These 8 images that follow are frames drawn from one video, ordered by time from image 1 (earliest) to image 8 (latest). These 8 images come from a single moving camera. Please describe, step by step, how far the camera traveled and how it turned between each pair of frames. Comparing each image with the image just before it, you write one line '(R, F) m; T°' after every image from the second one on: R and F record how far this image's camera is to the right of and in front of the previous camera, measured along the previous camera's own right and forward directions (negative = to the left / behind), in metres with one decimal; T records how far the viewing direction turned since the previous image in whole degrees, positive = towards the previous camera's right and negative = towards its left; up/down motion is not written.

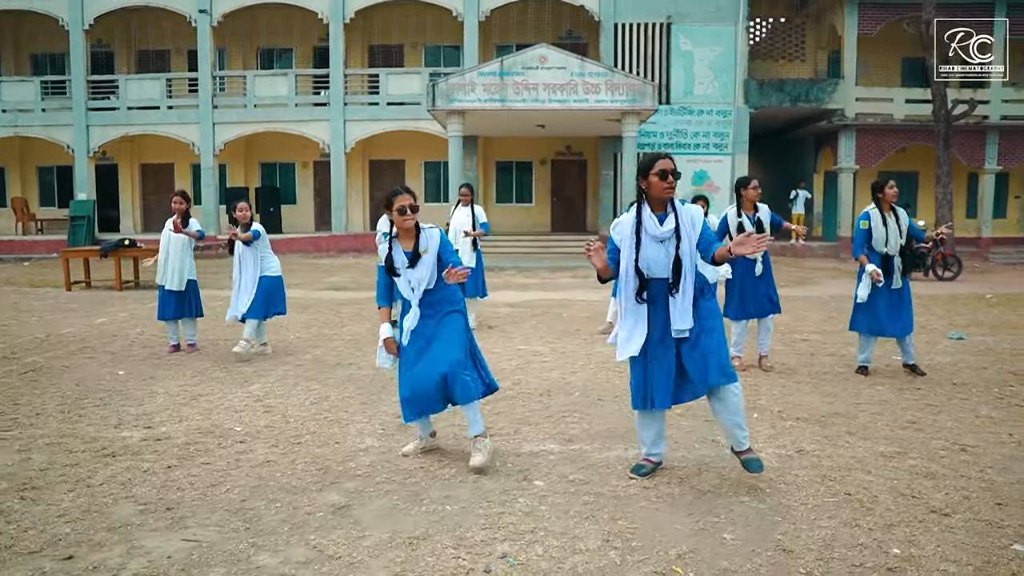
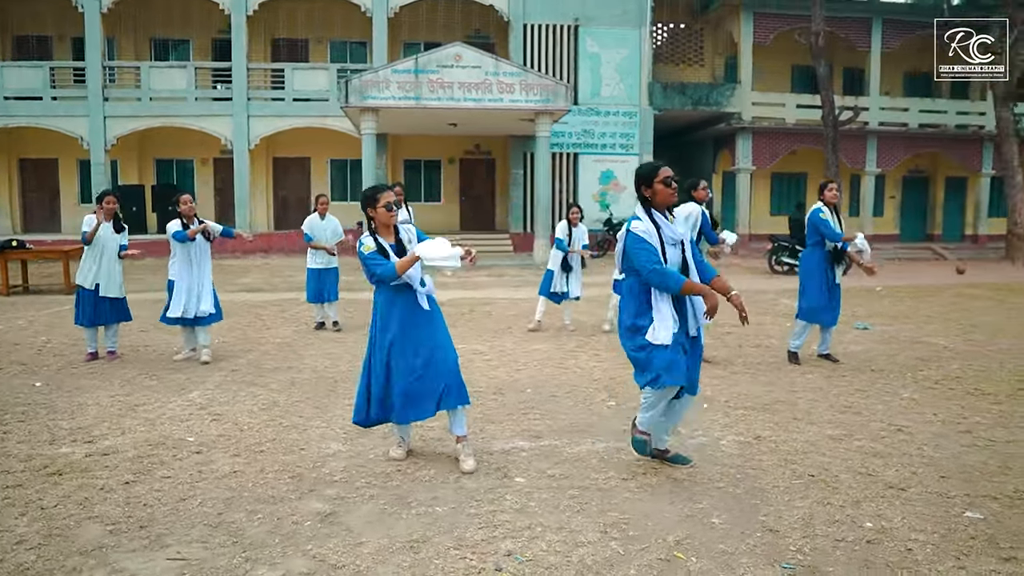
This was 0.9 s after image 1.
(-0.4, 0.0) m; +8°
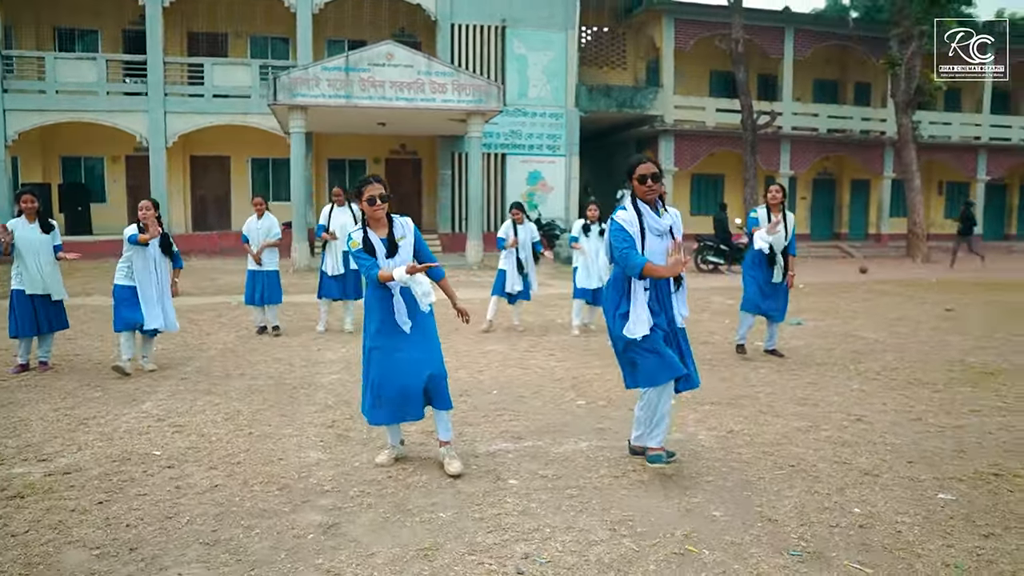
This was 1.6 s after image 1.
(-0.4, +0.1) m; +7°
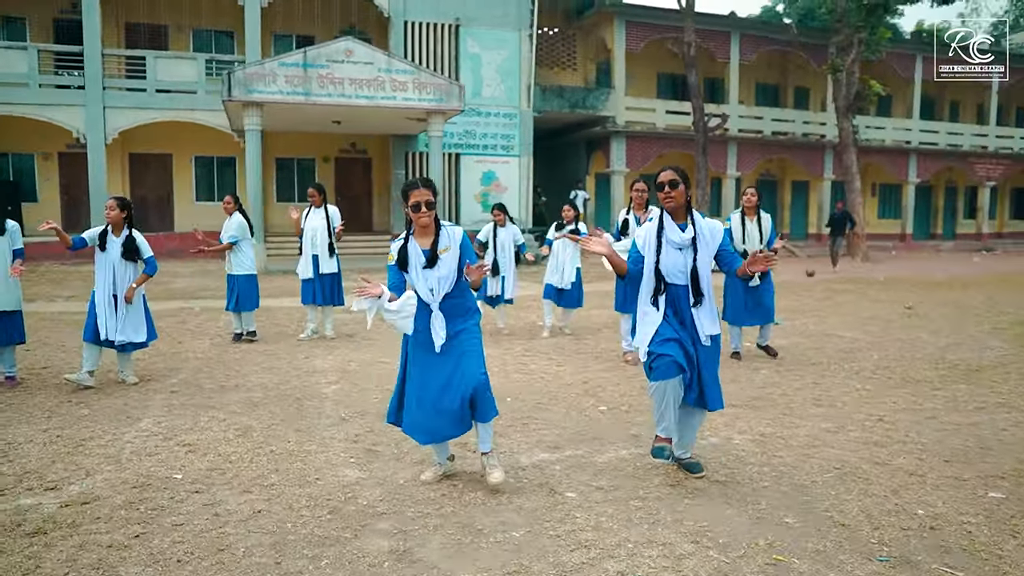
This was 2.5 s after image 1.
(-0.6, +0.2) m; +5°
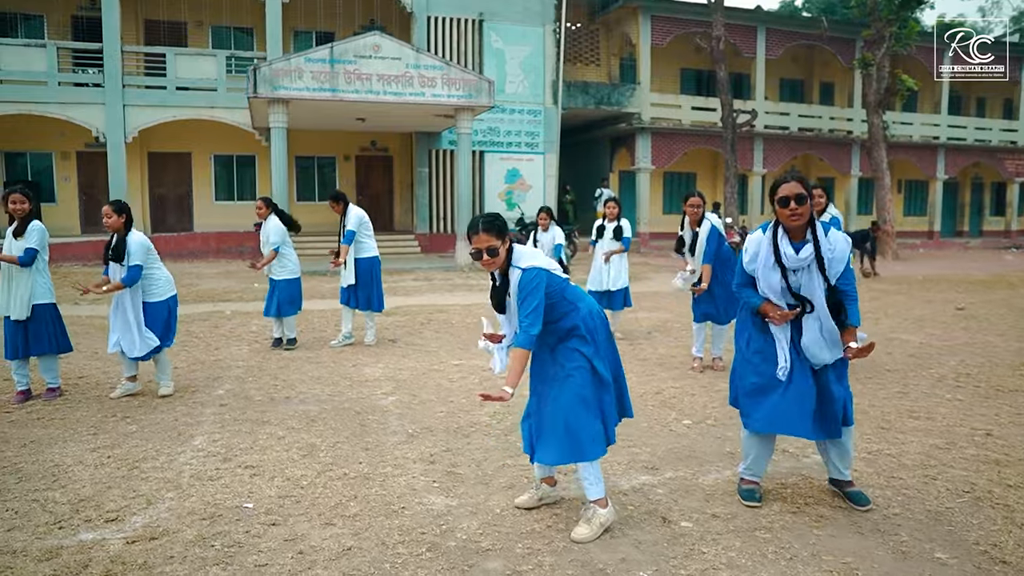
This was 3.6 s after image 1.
(-0.5, +0.4) m; 0°
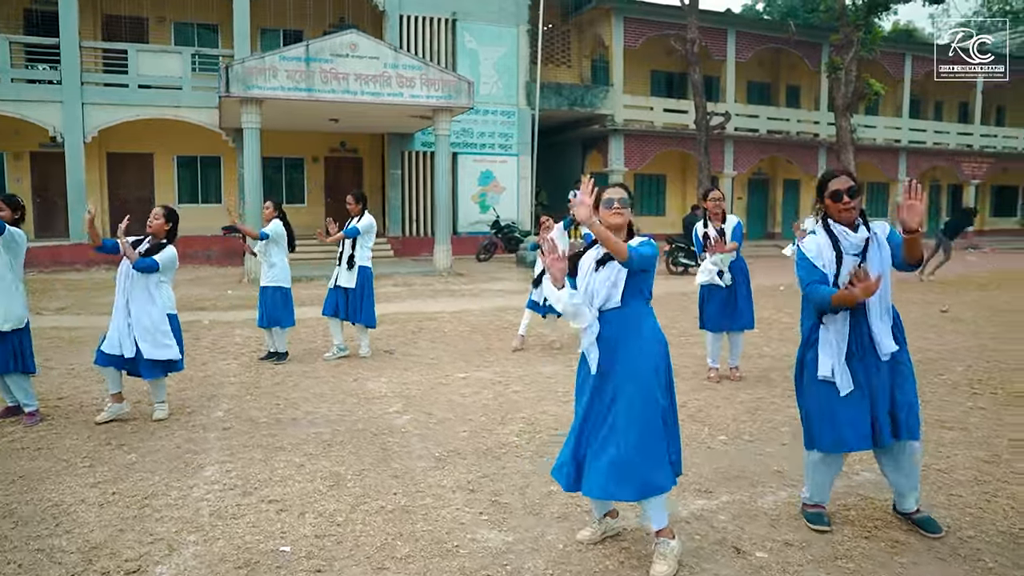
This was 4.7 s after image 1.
(-0.5, +0.3) m; +3°
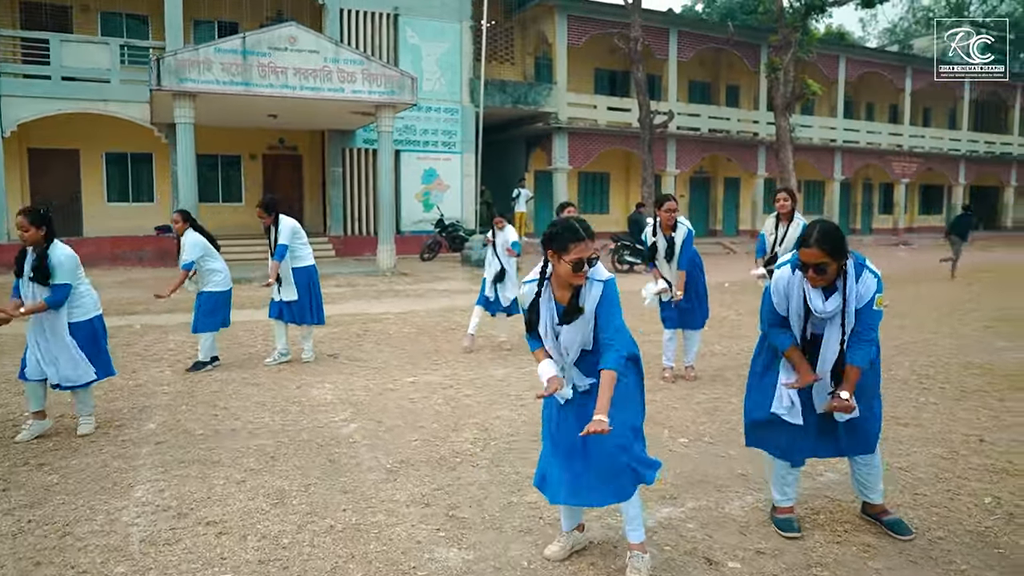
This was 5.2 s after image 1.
(-0.1, +0.2) m; +4°
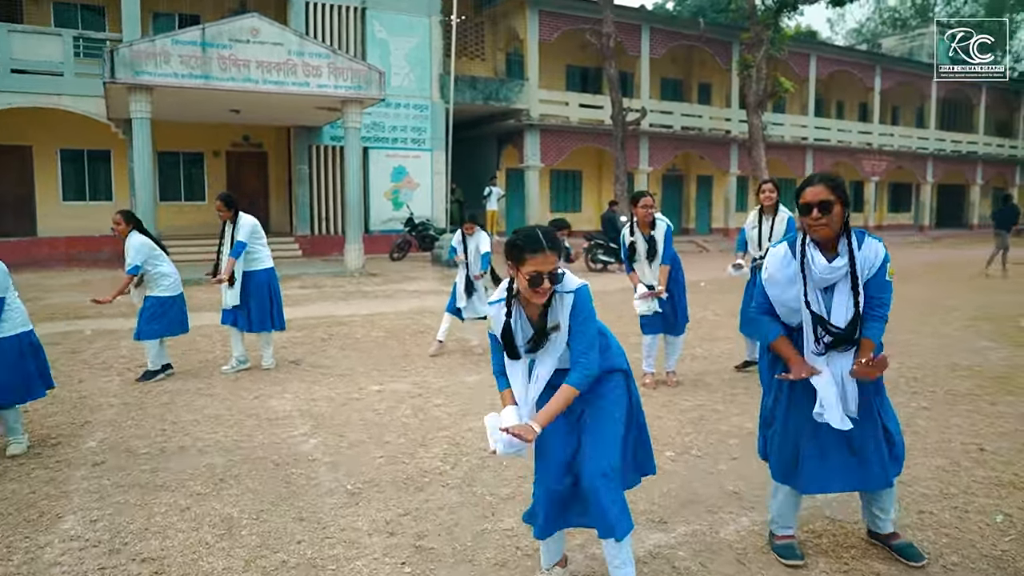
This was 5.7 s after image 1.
(0.0, +0.4) m; +2°
